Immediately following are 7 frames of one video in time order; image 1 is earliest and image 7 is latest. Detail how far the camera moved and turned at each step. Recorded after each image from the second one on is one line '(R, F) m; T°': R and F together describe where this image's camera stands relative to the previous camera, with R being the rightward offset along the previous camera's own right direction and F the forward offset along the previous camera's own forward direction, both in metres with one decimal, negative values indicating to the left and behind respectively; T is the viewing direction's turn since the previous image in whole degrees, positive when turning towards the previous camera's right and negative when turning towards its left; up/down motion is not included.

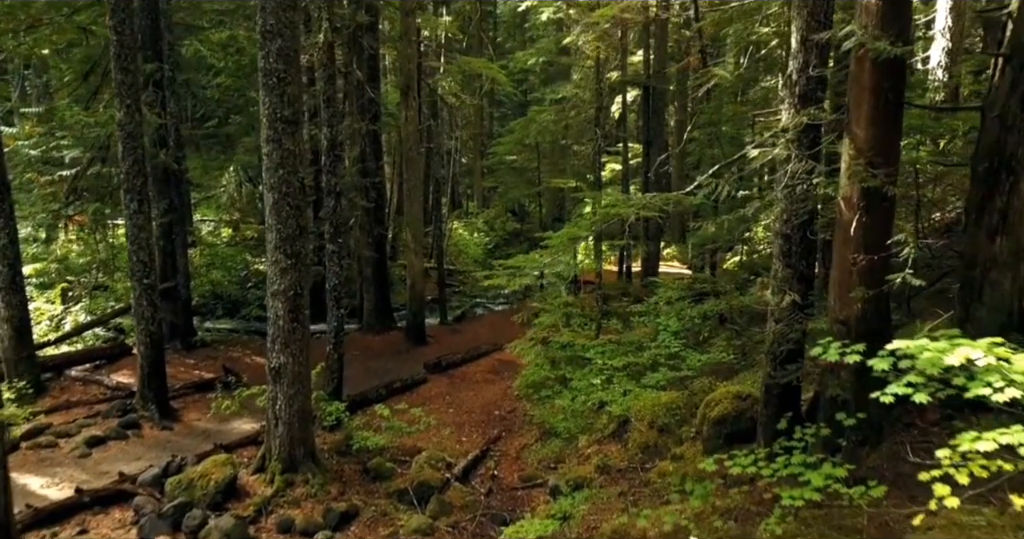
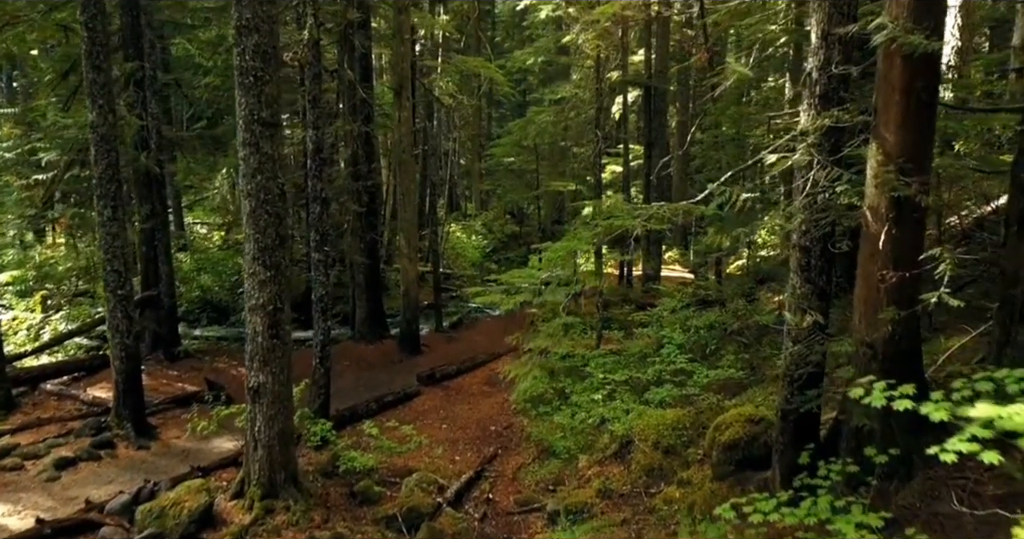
(0.0, +0.6) m; 0°
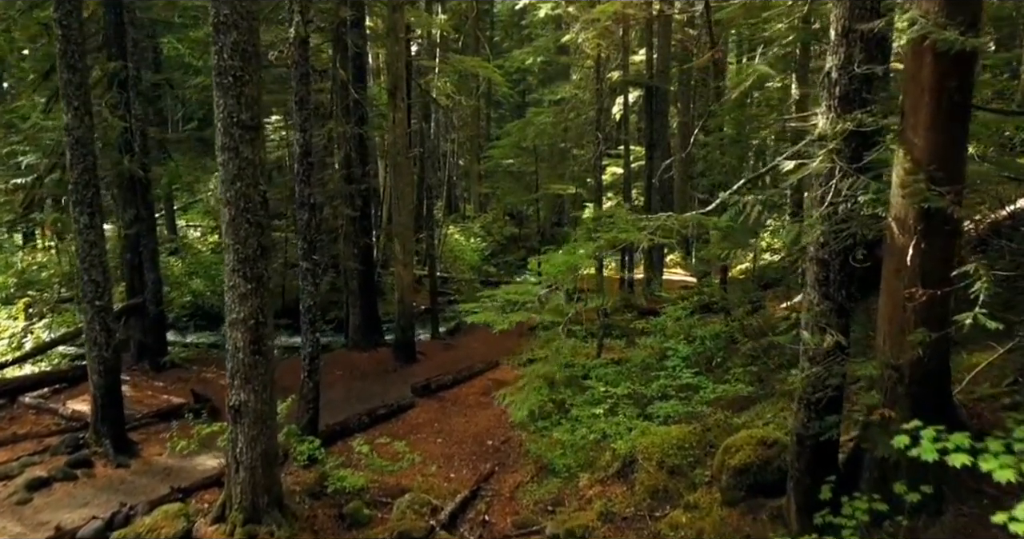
(0.0, +0.5) m; 0°
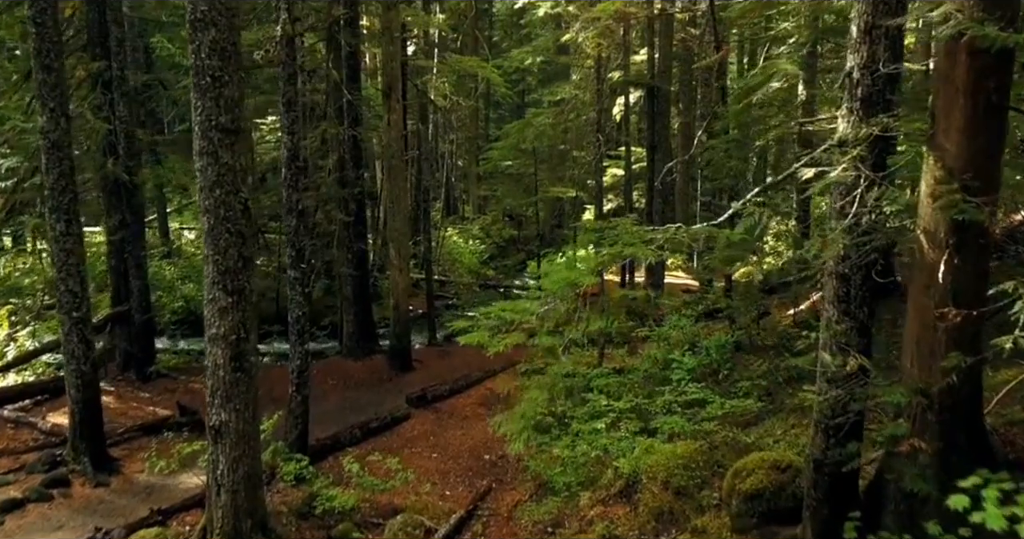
(0.0, +0.4) m; 0°
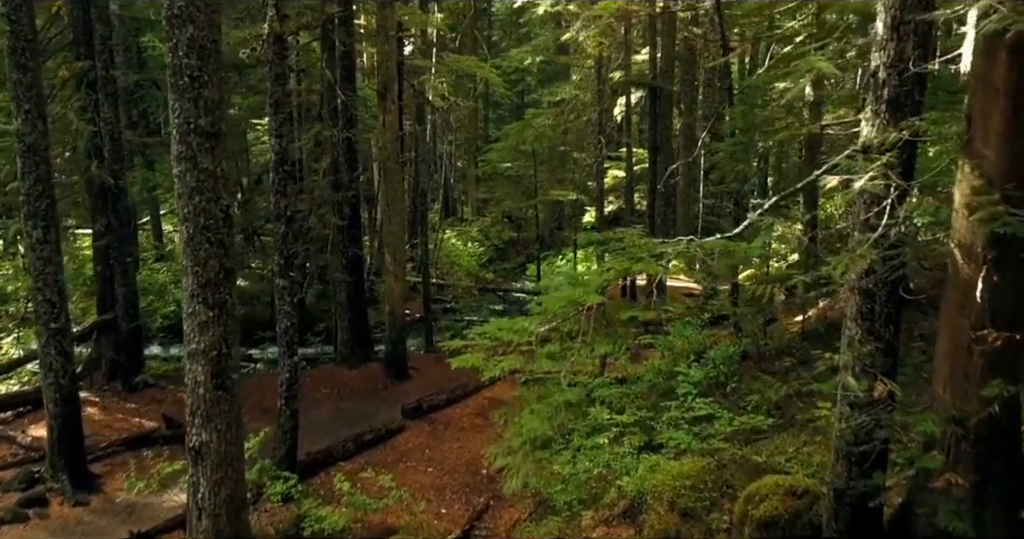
(0.0, +0.4) m; 0°
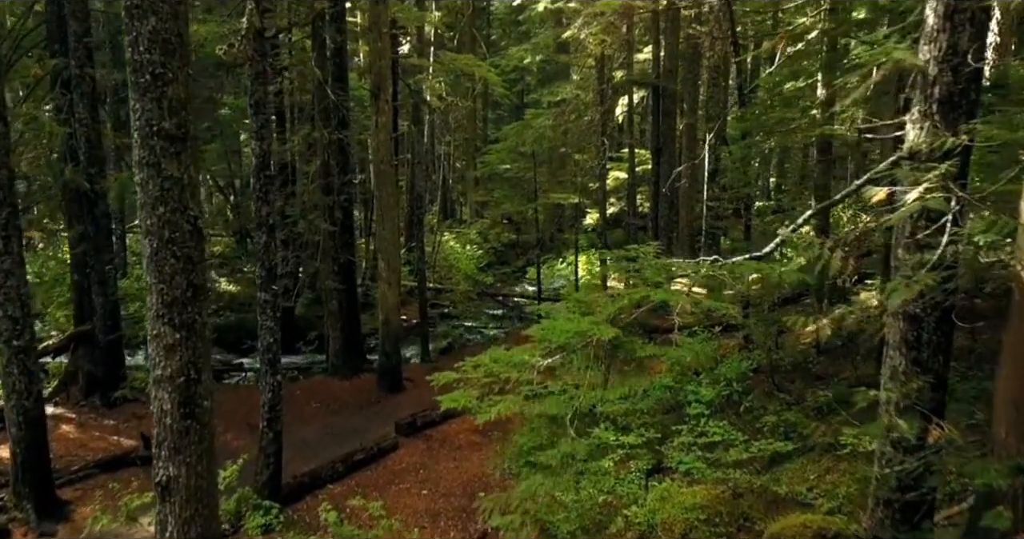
(0.0, +0.6) m; 0°
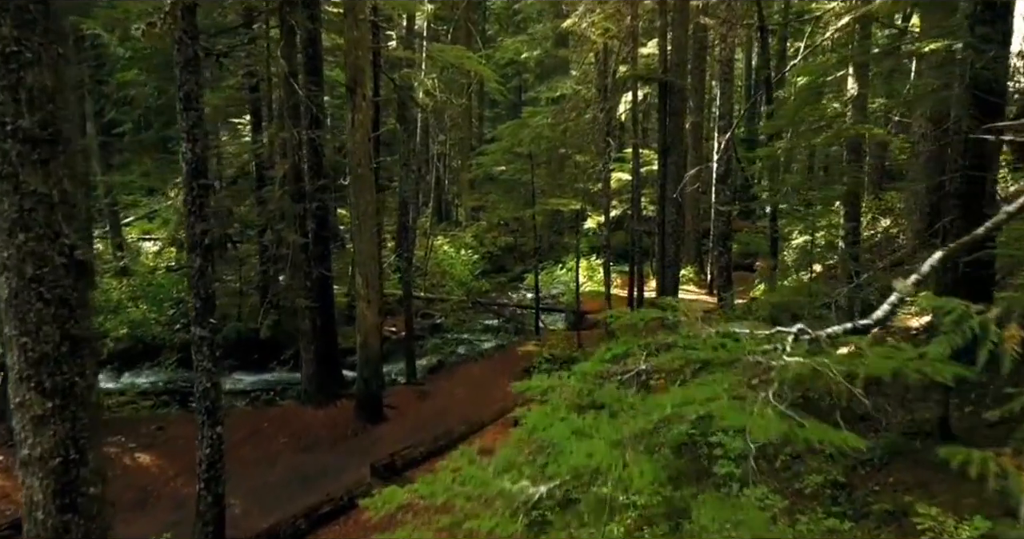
(+0.1, +1.5) m; 0°
